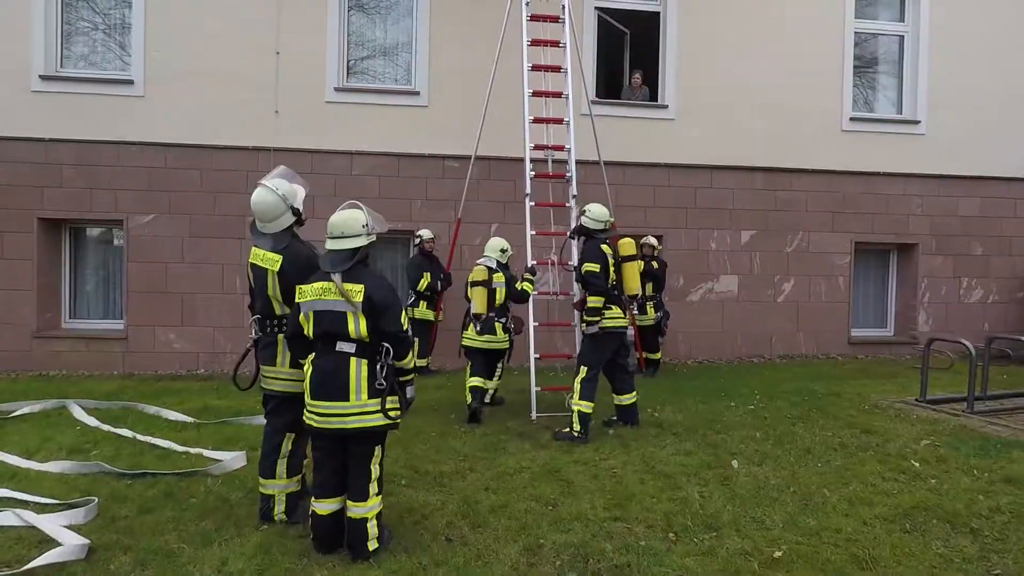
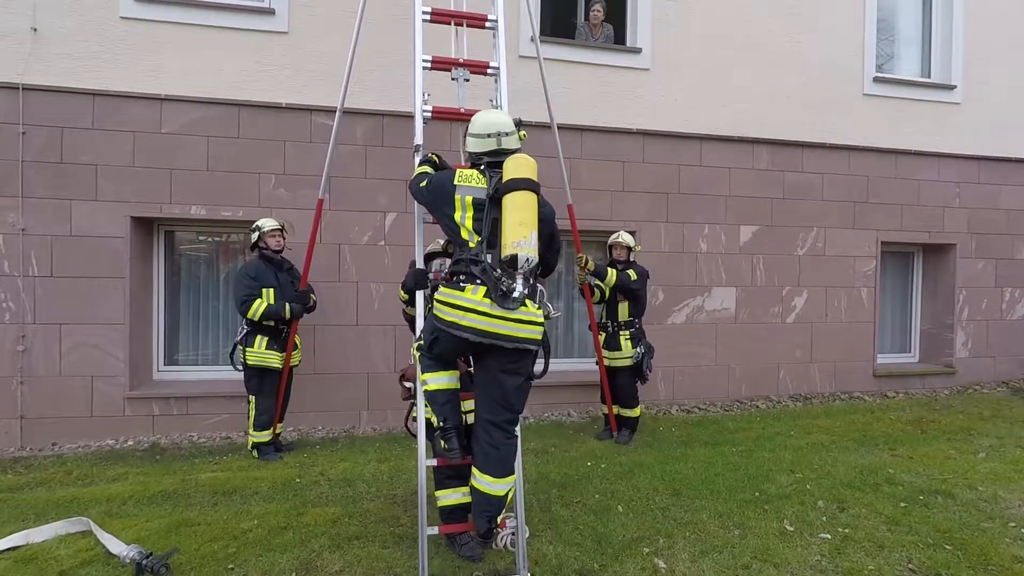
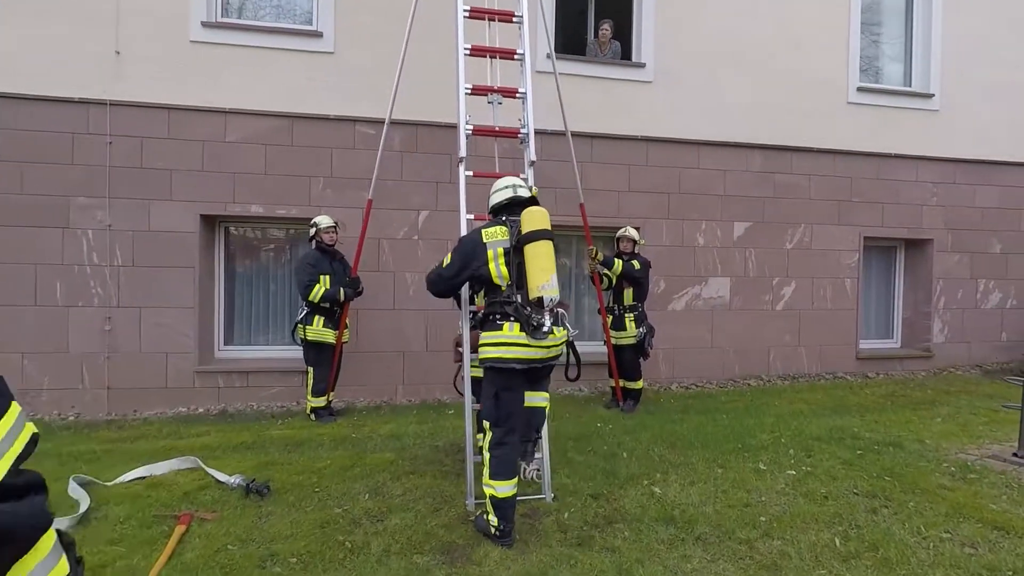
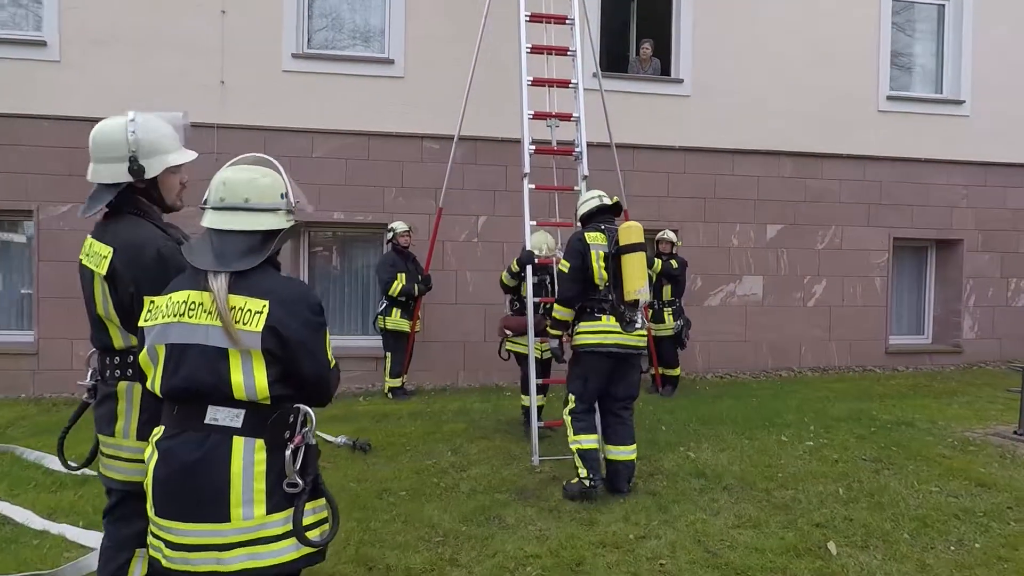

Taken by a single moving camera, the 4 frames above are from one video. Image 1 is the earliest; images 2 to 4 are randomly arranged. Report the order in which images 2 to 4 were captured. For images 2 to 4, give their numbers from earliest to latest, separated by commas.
4, 3, 2
